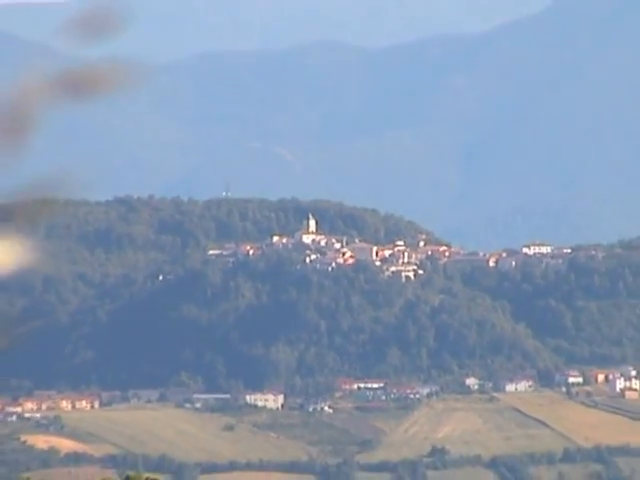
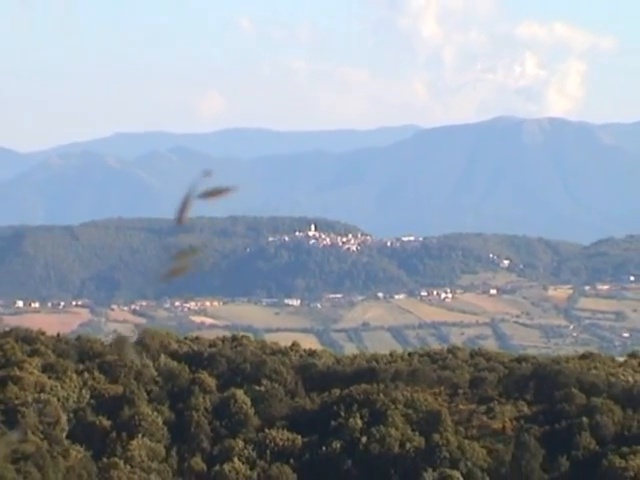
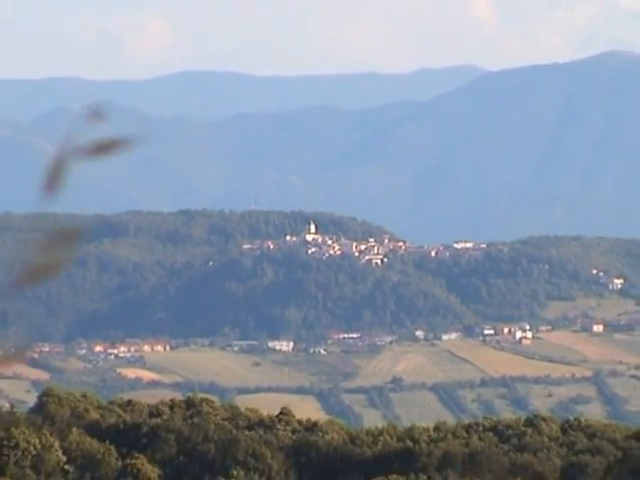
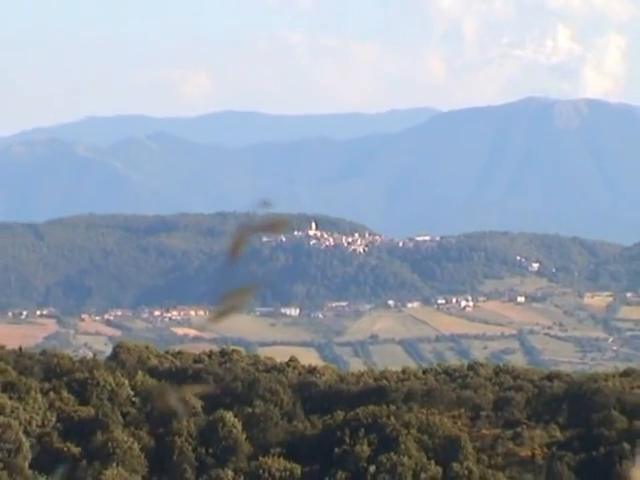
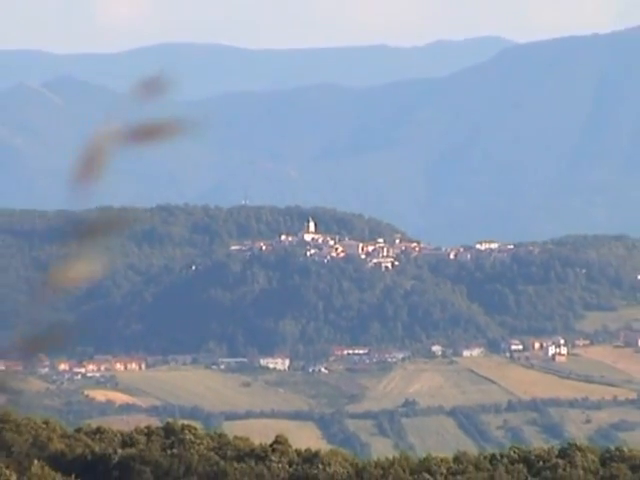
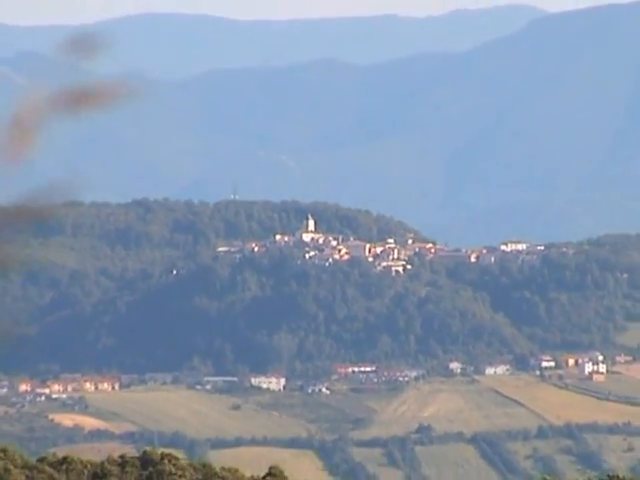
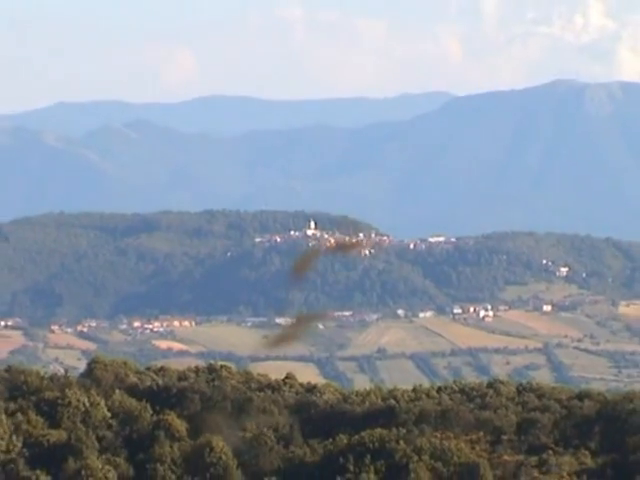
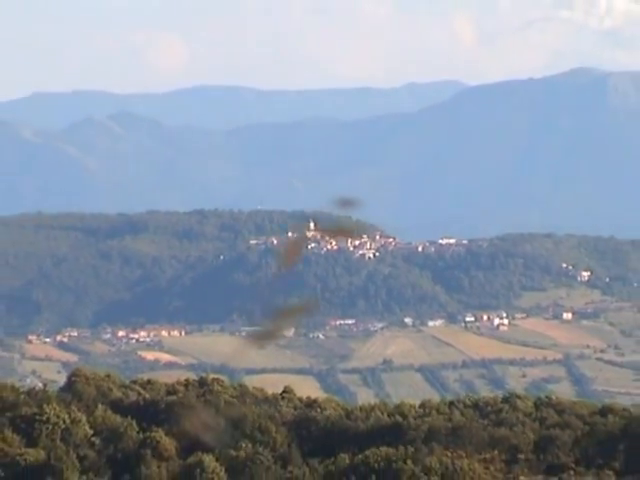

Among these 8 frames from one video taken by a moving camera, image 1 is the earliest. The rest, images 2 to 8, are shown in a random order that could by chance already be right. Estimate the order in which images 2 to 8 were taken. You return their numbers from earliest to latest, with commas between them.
6, 5, 3, 8, 7, 4, 2
